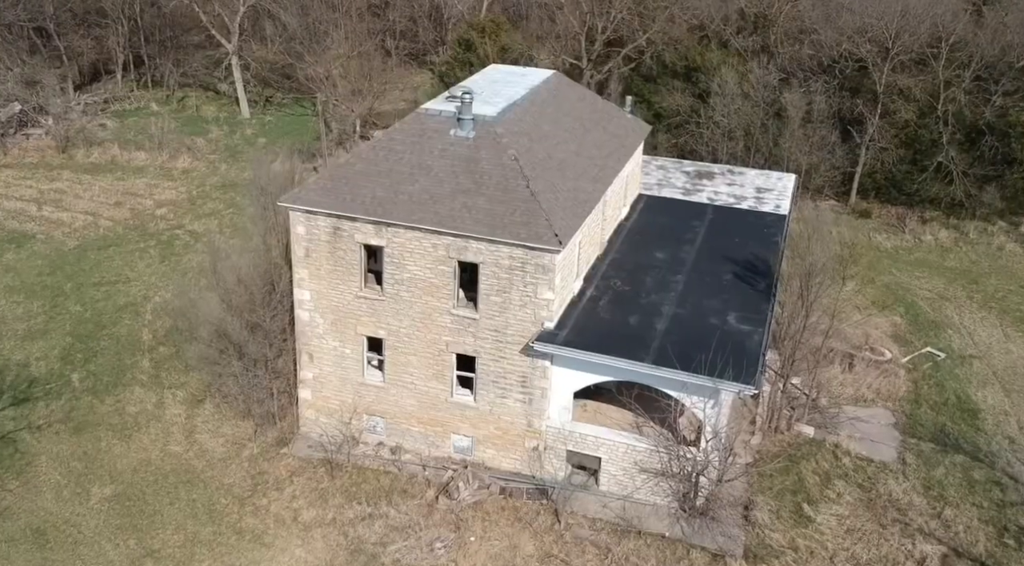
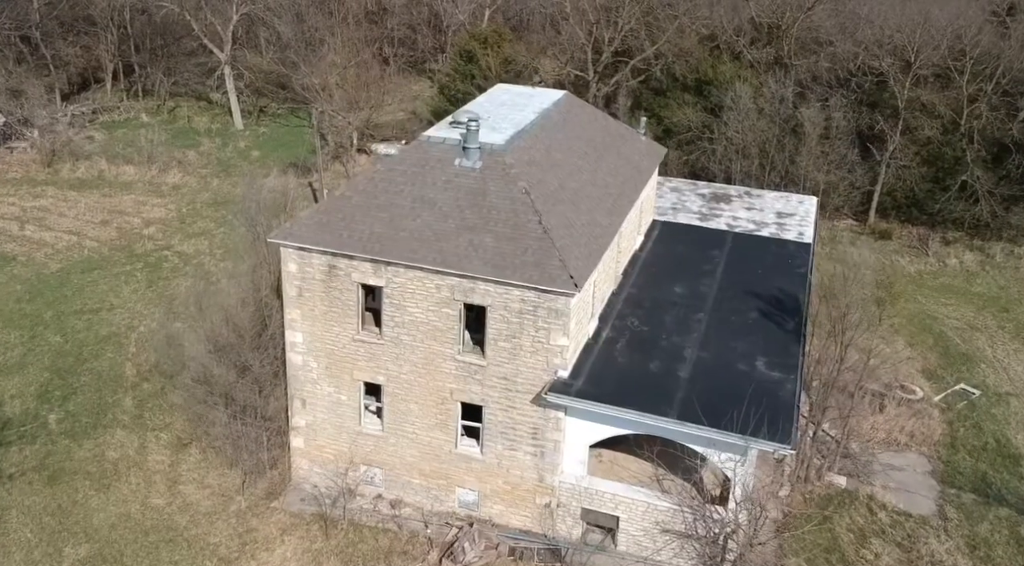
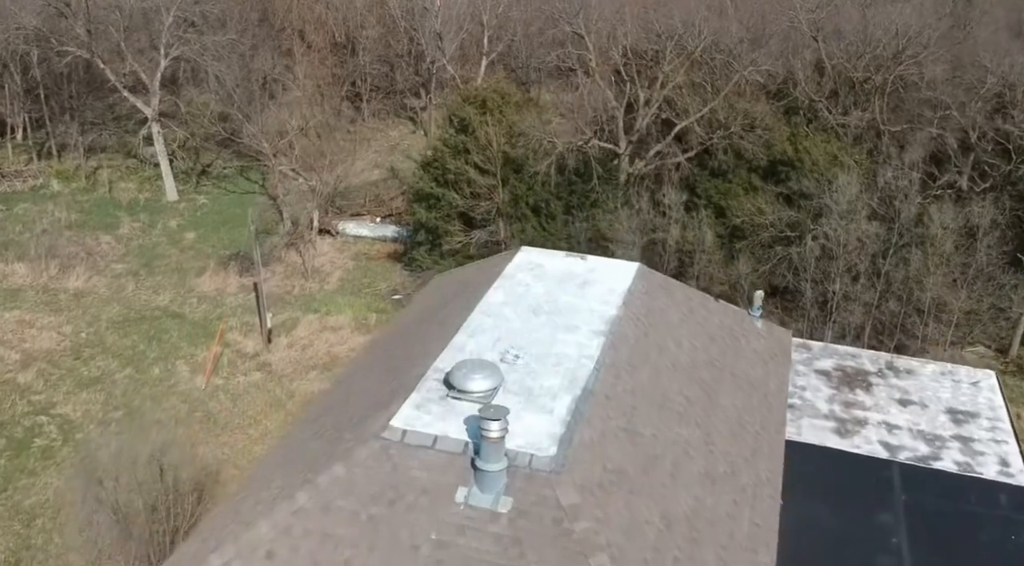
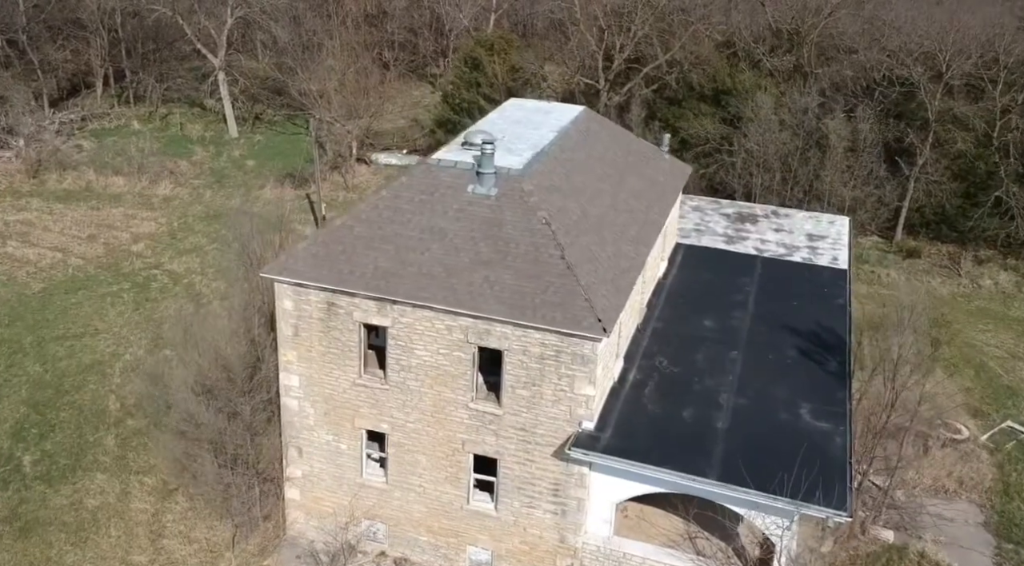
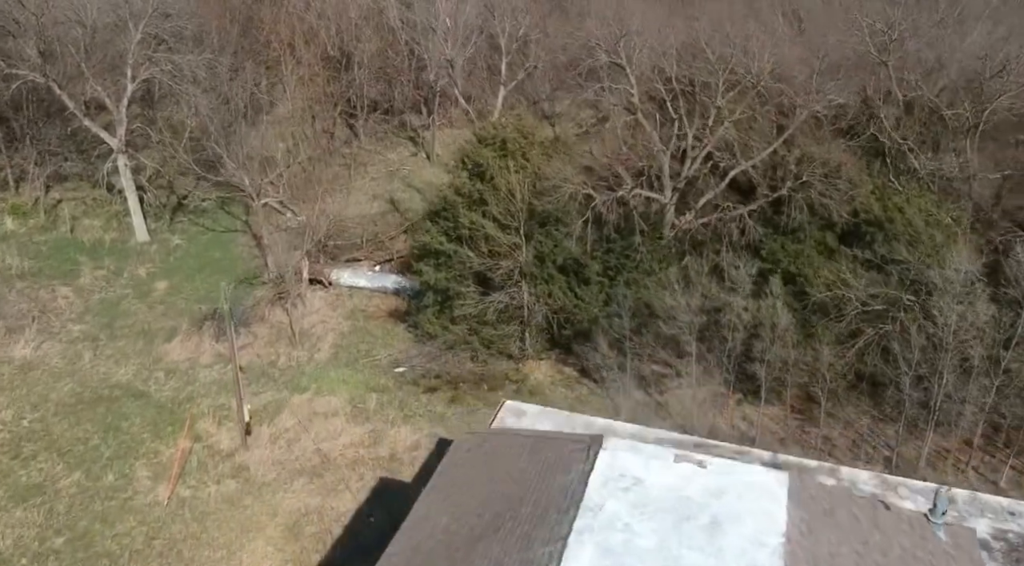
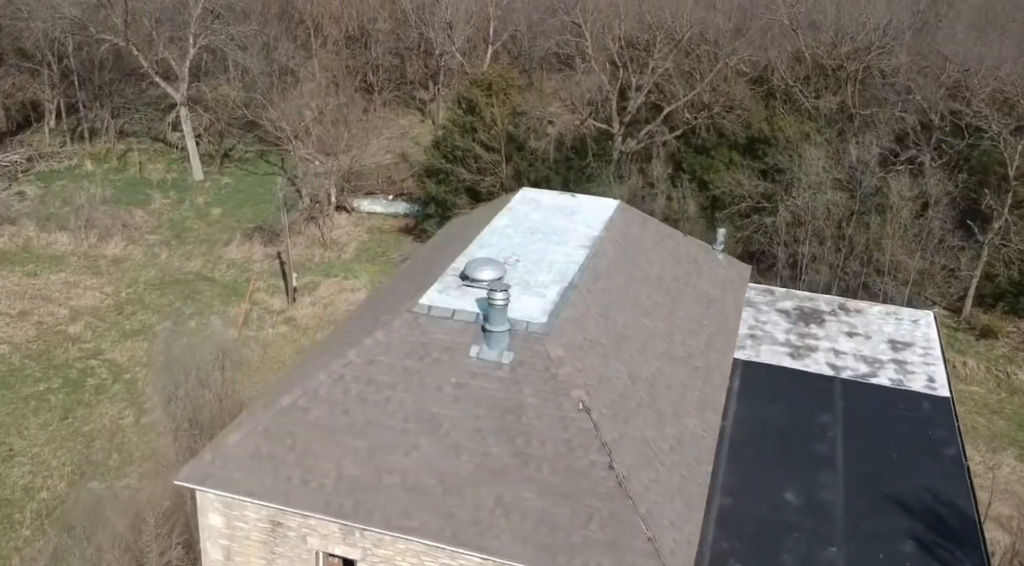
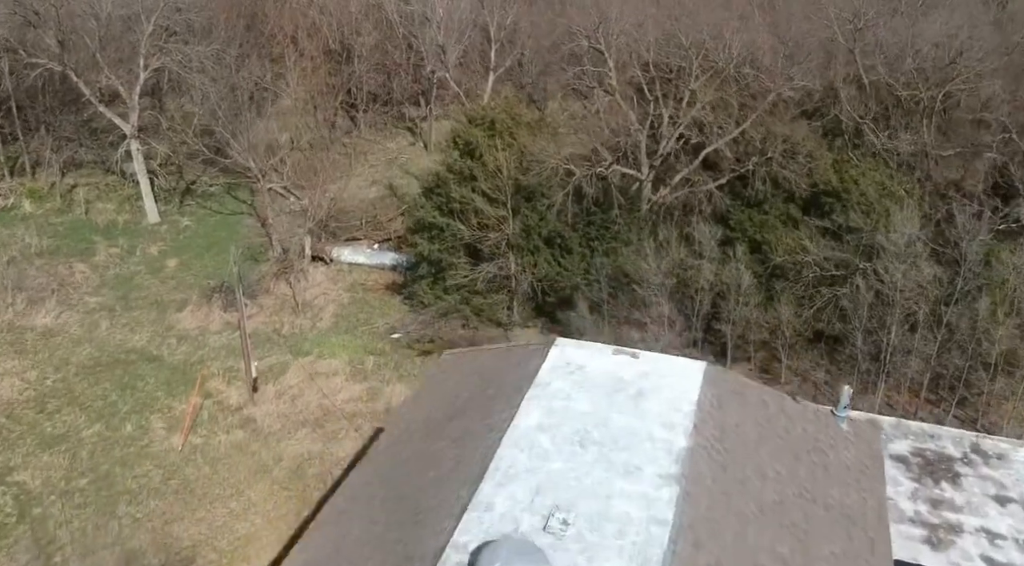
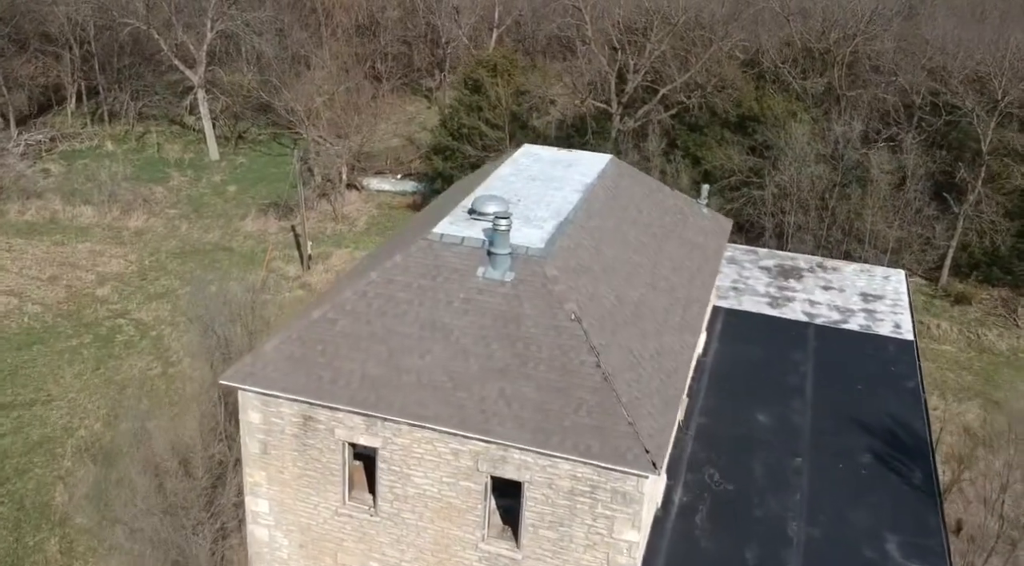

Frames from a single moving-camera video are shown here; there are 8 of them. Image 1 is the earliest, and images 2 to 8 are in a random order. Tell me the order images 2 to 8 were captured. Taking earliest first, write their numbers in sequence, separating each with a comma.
2, 4, 8, 6, 3, 7, 5
